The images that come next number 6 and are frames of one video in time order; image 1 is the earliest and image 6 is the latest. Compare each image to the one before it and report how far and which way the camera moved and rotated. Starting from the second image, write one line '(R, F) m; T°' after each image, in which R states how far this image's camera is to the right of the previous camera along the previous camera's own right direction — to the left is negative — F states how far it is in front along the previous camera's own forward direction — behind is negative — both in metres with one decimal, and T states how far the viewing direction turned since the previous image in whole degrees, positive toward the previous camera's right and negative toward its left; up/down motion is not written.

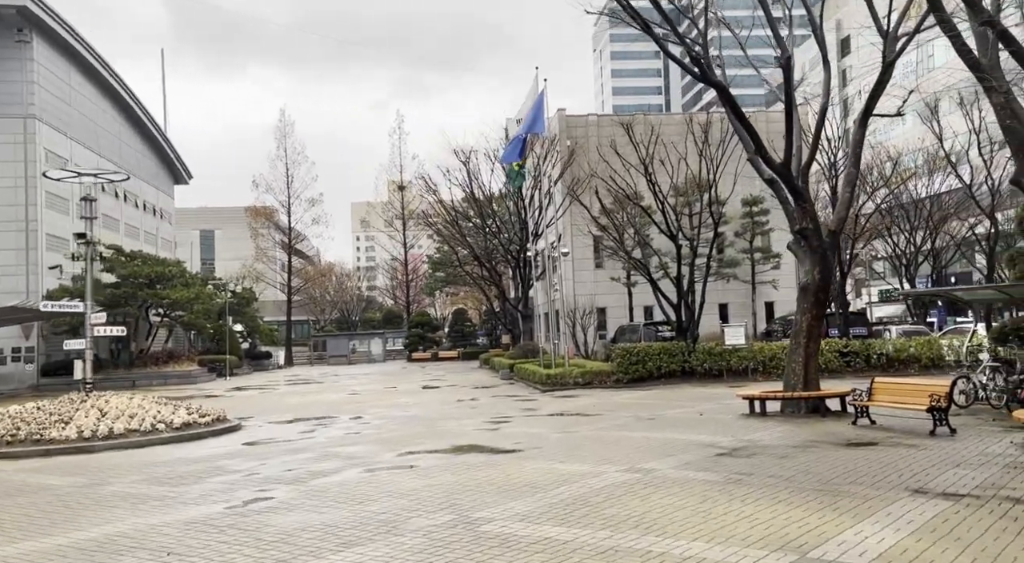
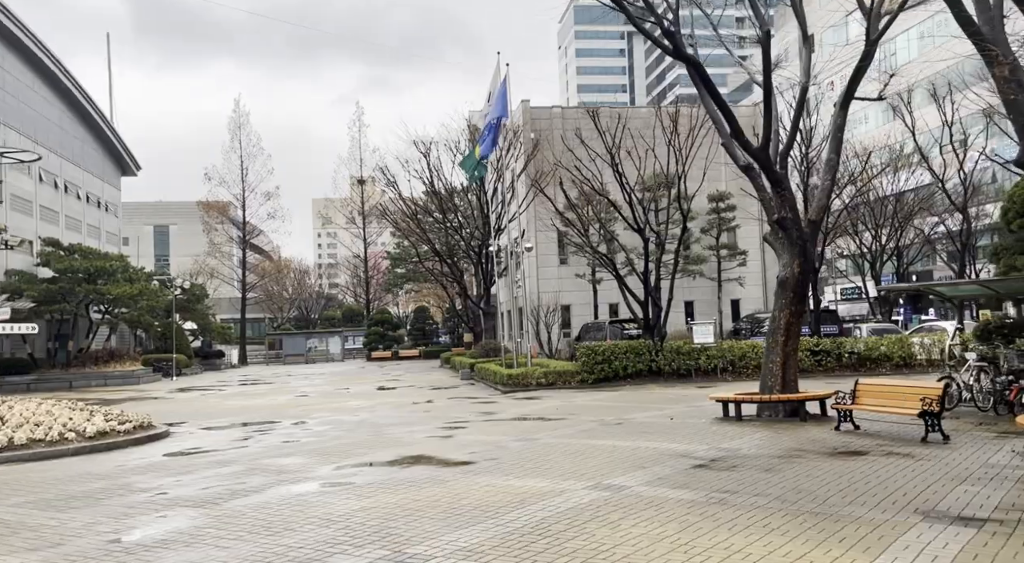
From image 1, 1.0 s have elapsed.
(+0.1, +1.1) m; +2°
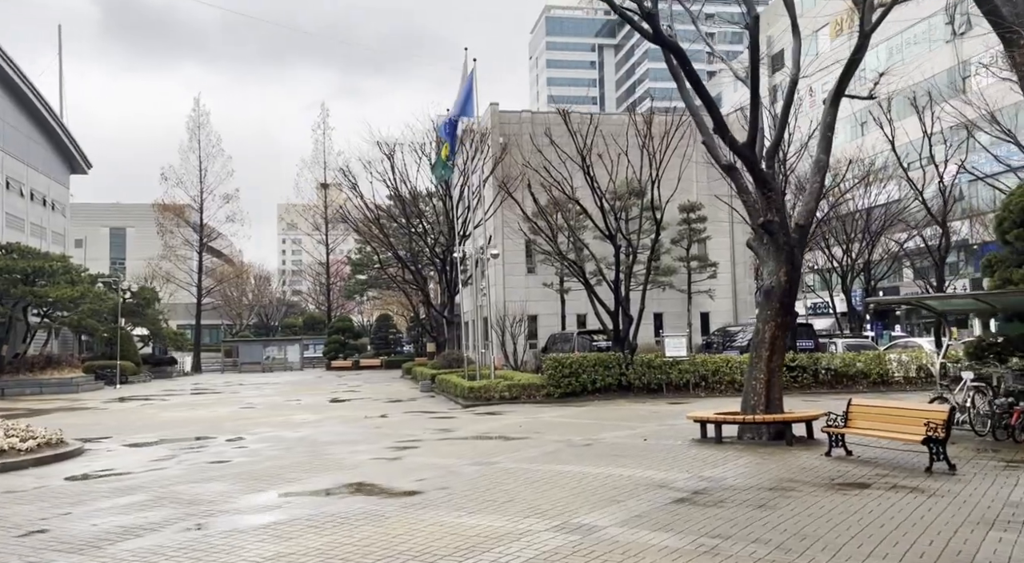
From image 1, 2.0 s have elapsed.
(+0.1, +1.2) m; +2°
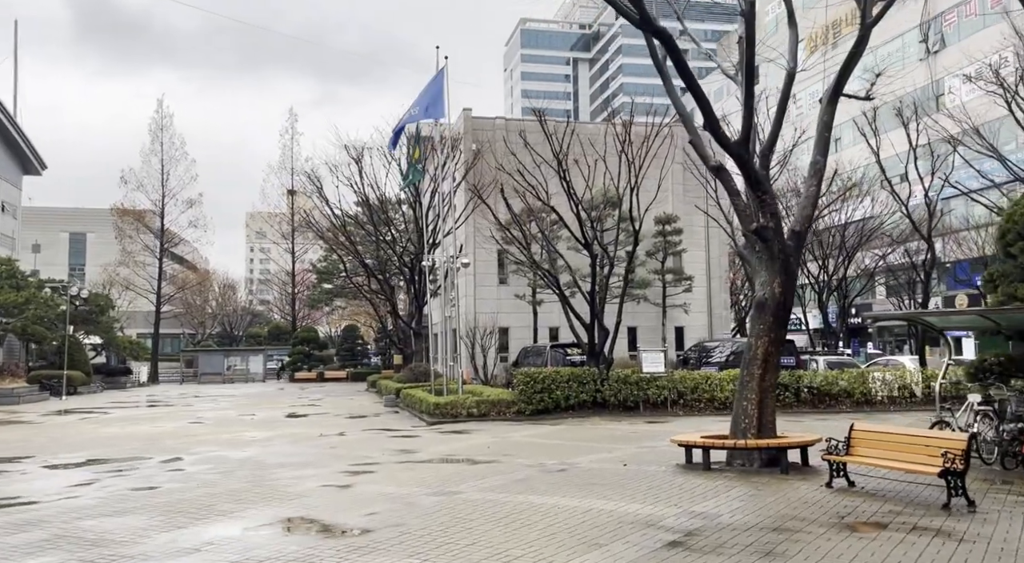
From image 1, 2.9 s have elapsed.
(0.0, +1.1) m; +2°
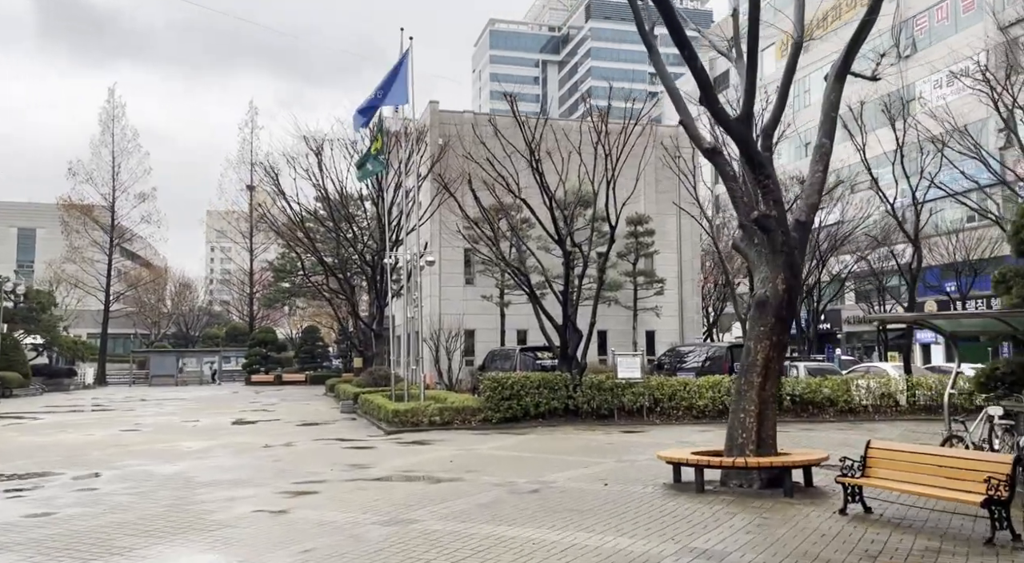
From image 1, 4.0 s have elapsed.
(0.0, +1.3) m; +2°
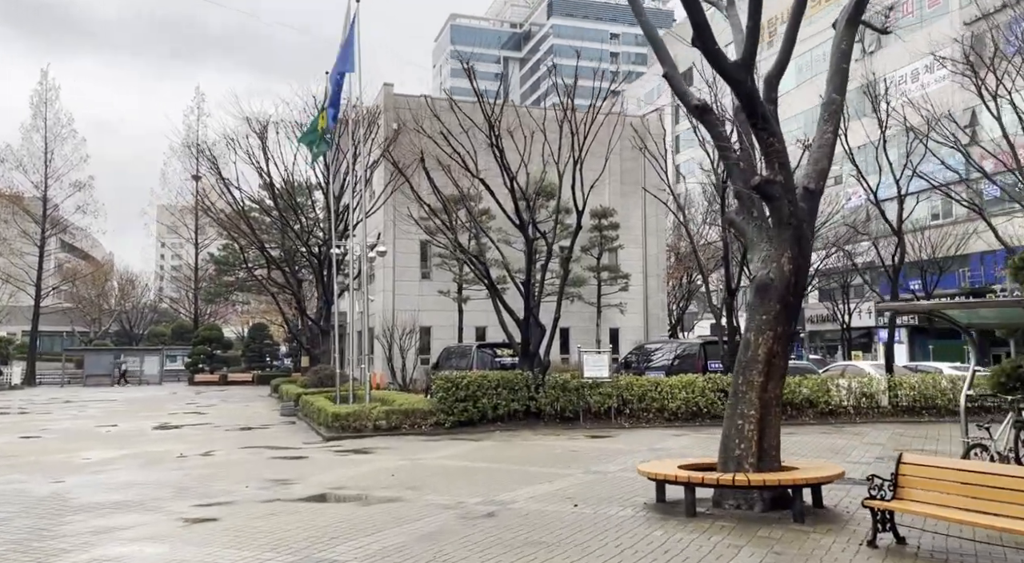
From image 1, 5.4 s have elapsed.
(+0.1, +1.7) m; +3°
